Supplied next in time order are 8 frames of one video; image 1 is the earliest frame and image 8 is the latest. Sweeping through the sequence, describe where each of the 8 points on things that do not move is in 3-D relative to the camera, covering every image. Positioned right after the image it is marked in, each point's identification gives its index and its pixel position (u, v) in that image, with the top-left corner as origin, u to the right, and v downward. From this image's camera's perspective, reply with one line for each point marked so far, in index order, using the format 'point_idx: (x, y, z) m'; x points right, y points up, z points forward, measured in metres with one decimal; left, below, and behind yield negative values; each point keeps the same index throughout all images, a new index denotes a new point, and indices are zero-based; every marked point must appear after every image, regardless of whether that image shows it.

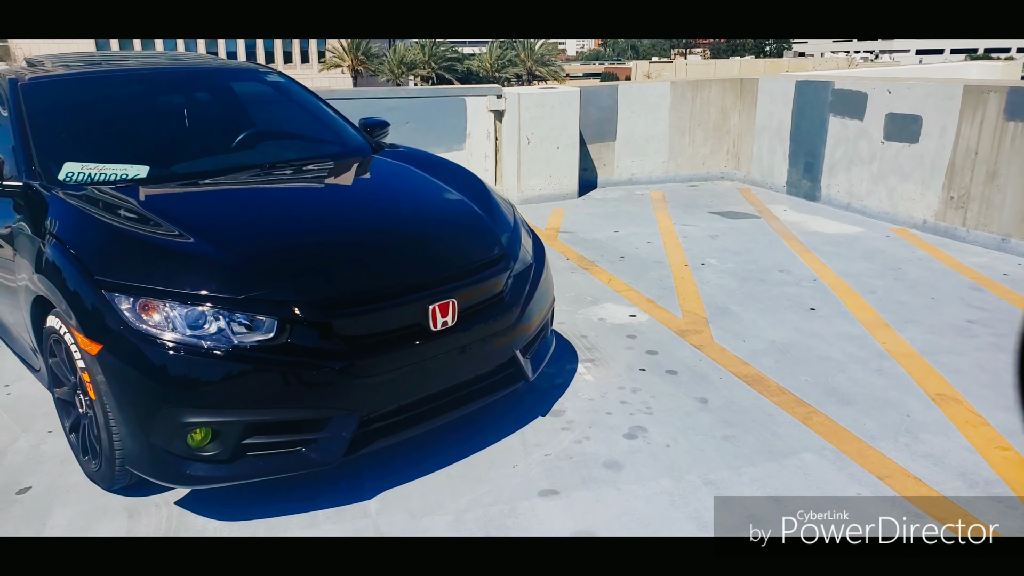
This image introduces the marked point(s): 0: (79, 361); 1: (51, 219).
0: (-1.5, -0.3, +2.8) m
1: (-1.7, +0.3, +3.1) m
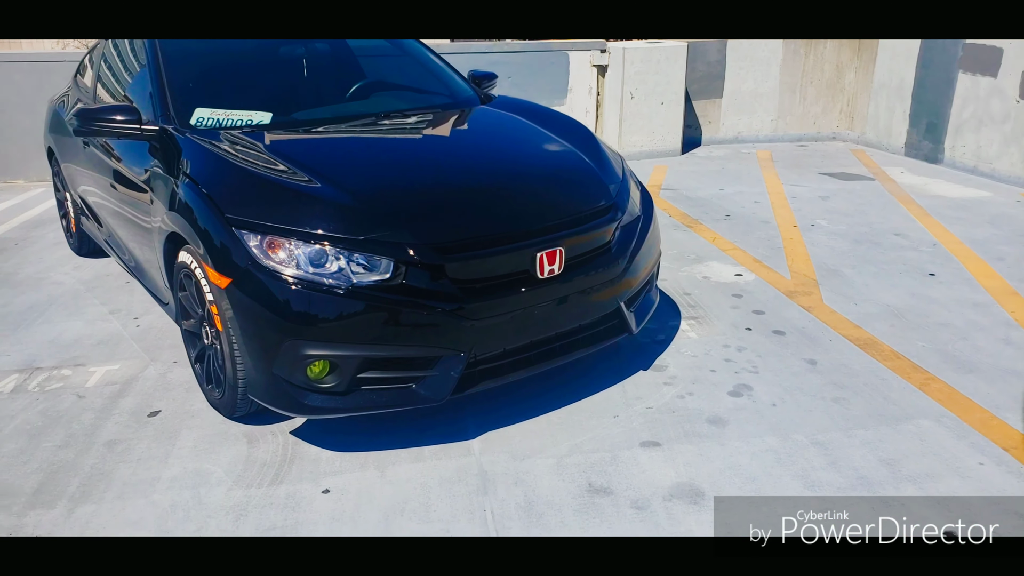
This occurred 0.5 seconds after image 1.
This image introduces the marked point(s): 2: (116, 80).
0: (-1.1, 0.0, +3.0) m
1: (-1.3, +0.5, +3.2) m
2: (-2.1, +1.1, +4.3) m
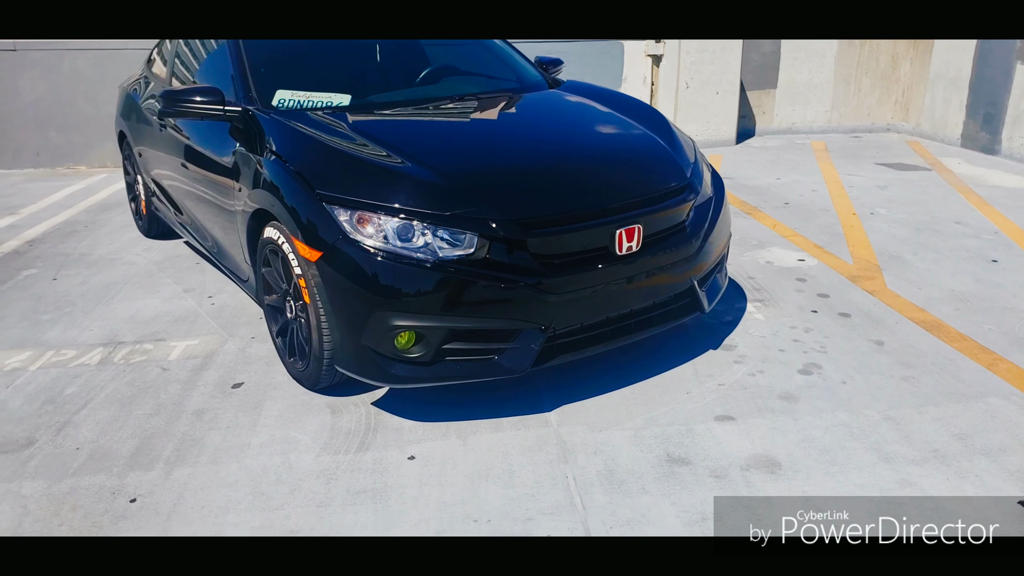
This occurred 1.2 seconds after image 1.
0: (-0.8, +0.1, +3.1) m
1: (-1.0, +0.6, +3.3) m
2: (-1.8, +1.2, +4.4) m
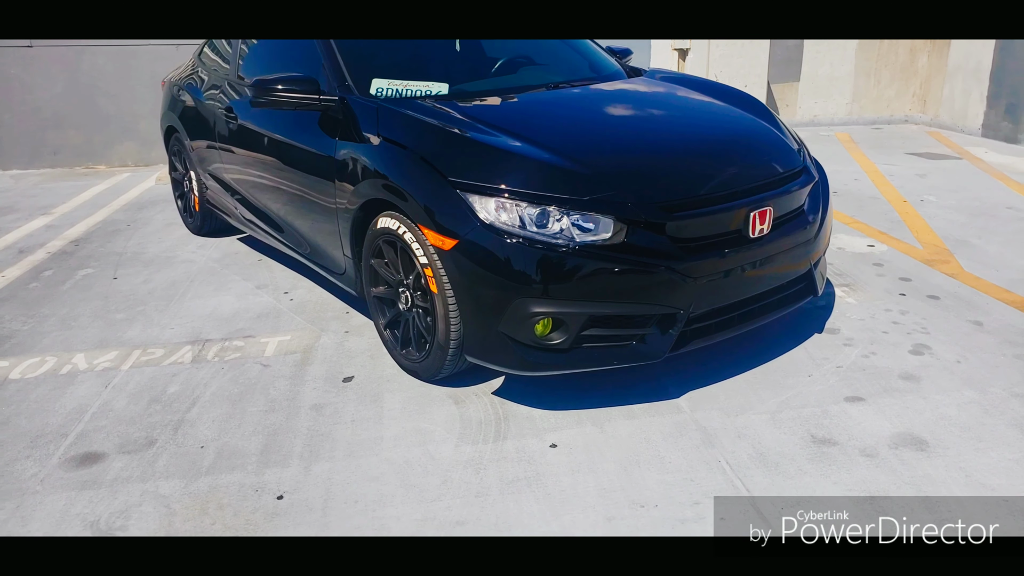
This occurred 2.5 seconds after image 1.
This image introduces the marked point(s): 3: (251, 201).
0: (-0.3, +0.1, +3.0) m
1: (-0.5, +0.7, +3.3) m
2: (-1.4, +1.2, +4.3) m
3: (-1.4, +0.5, +4.4) m
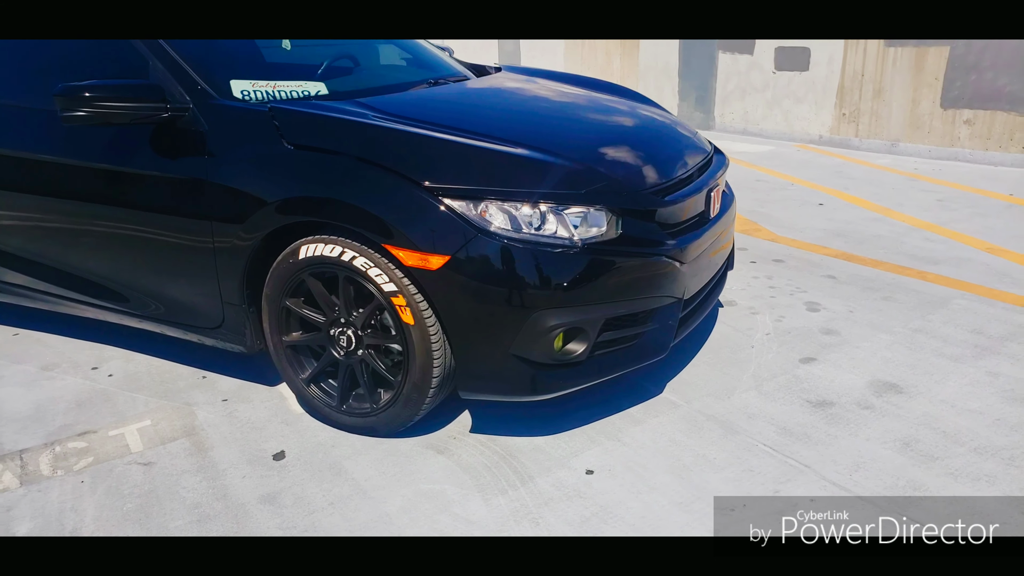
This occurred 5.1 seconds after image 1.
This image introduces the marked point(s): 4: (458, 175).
0: (-0.4, 0.0, +2.5) m
1: (-0.7, +0.5, +2.6) m
2: (-2.0, +0.9, +3.2) m
3: (-2.0, +0.1, +3.2) m
4: (-0.2, +0.3, +2.4) m
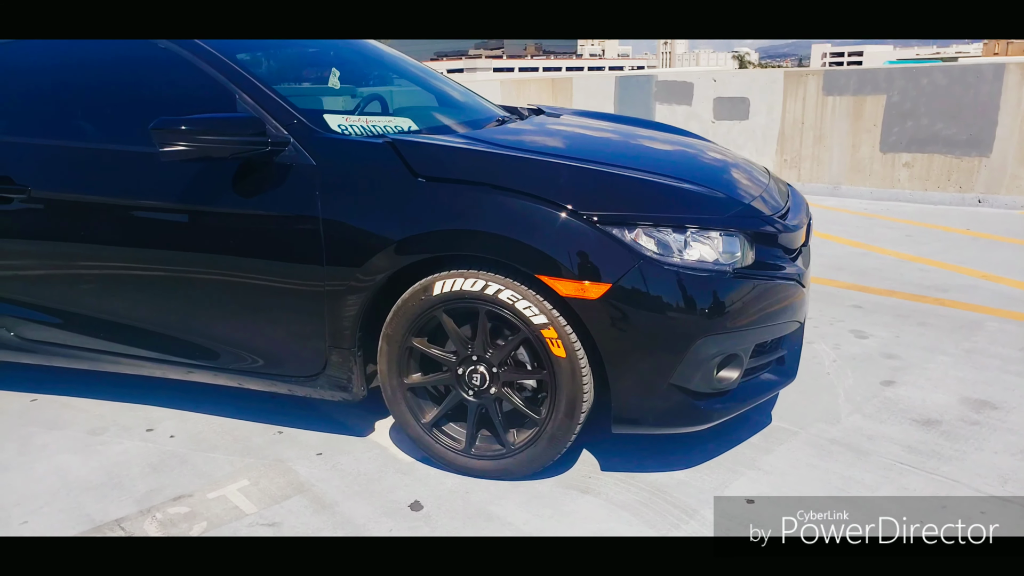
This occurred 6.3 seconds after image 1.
0: (+0.1, -0.1, +2.4) m
1: (-0.3, +0.4, +2.5) m
2: (-1.7, +0.7, +2.9) m
3: (-1.6, -0.1, +2.9) m
4: (+0.3, +0.3, +2.4) m
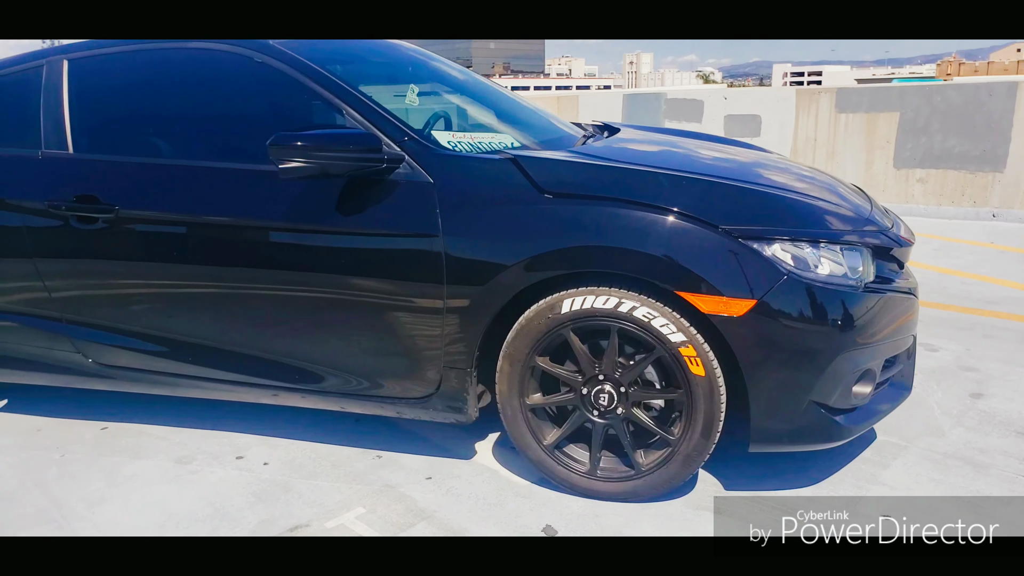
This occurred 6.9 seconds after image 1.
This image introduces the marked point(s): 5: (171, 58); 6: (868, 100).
0: (+0.5, -0.1, +2.3) m
1: (+0.1, +0.3, +2.5) m
2: (-1.3, +0.6, +2.9) m
3: (-1.3, -0.1, +2.8) m
4: (+0.7, +0.2, +2.4) m
5: (-1.2, +0.8, +3.0) m
6: (+3.4, +1.8, +7.7) m
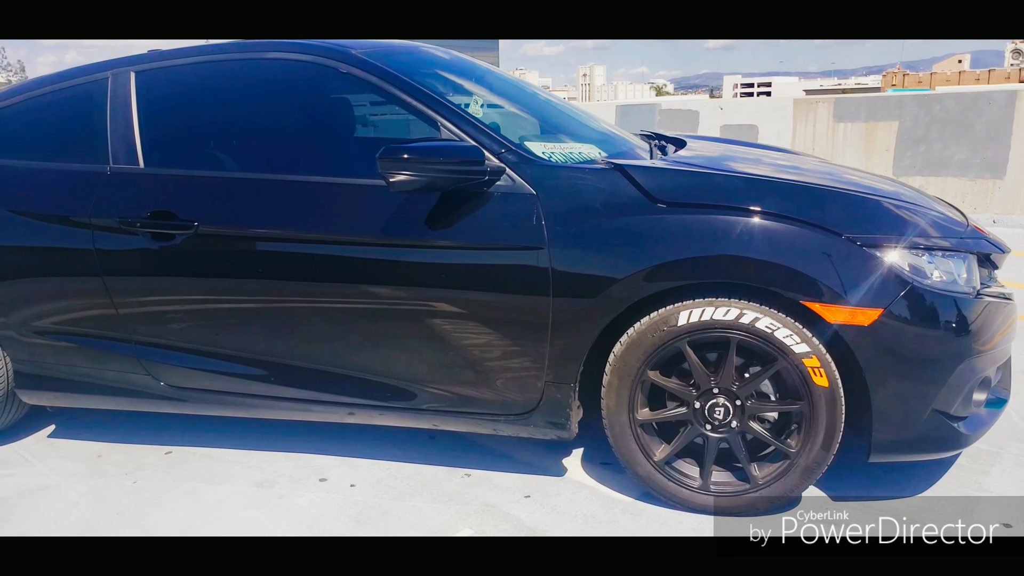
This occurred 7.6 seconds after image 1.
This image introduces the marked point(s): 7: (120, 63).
0: (+0.8, -0.2, +2.3) m
1: (+0.4, +0.3, +2.5) m
2: (-1.0, +0.6, +2.8) m
3: (-0.9, -0.2, +2.7) m
4: (+1.0, +0.2, +2.4) m
5: (-0.9, +0.8, +2.9) m
6: (+3.5, +1.8, +7.9) m
7: (-1.5, +0.8, +3.0) m
